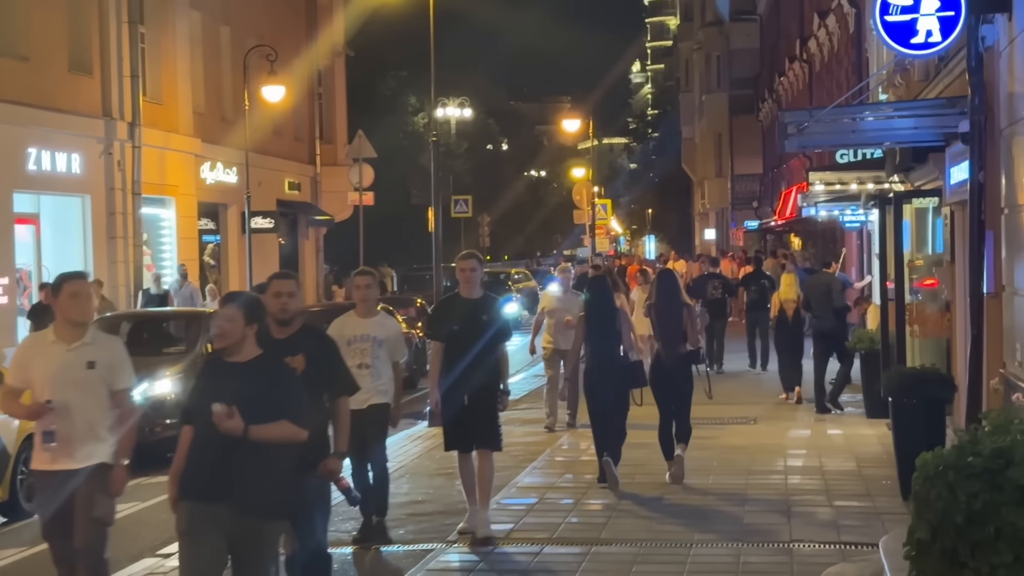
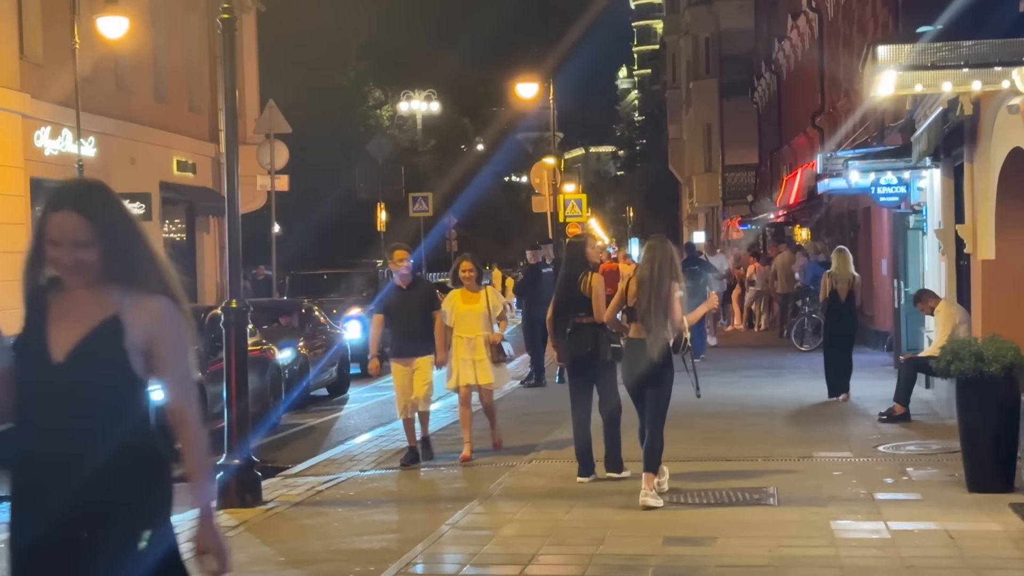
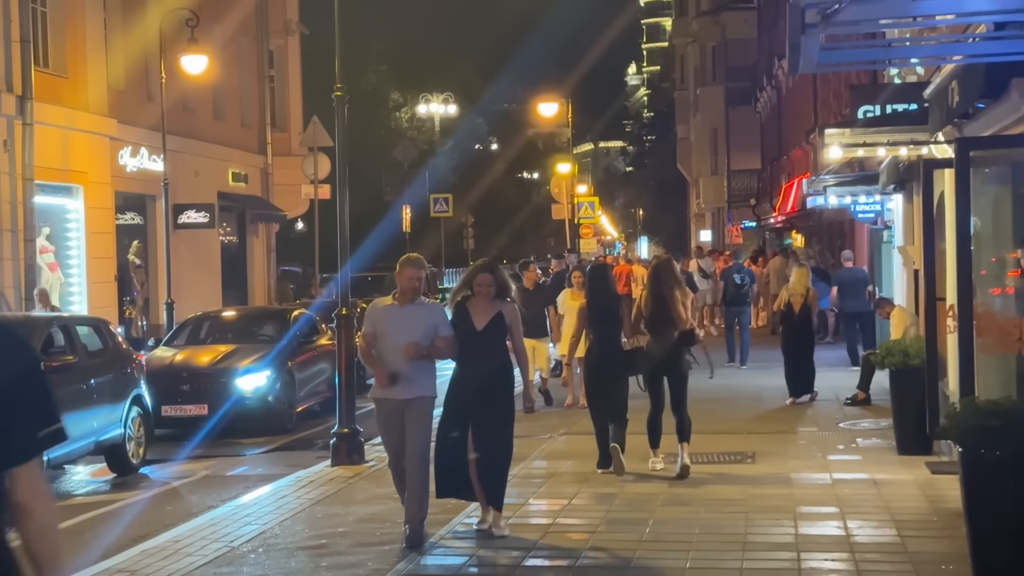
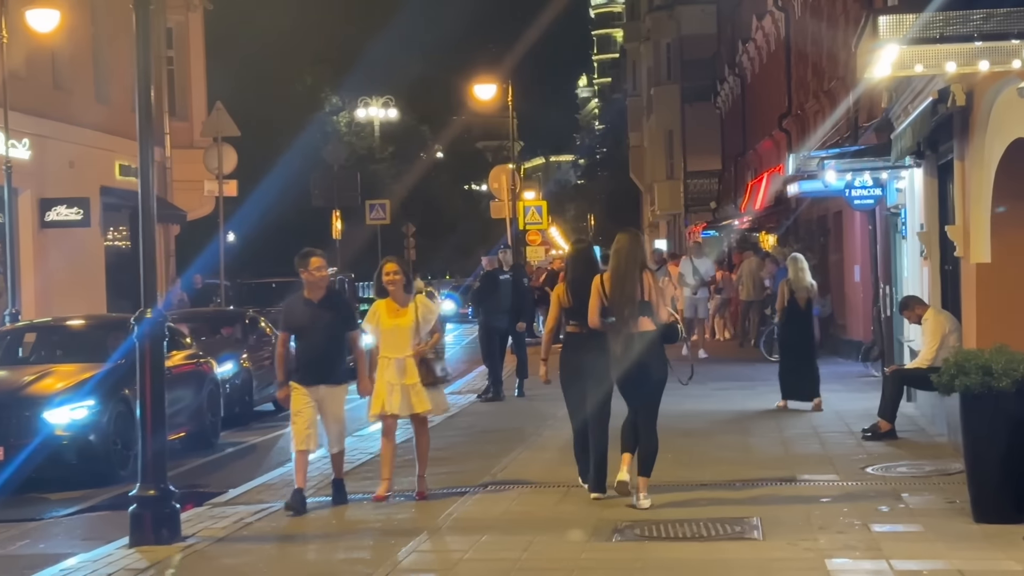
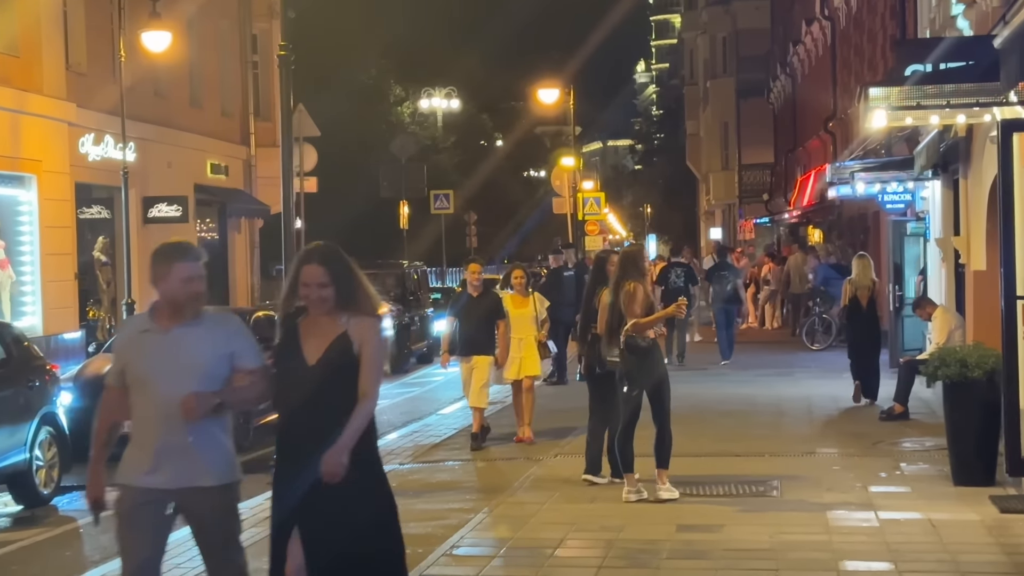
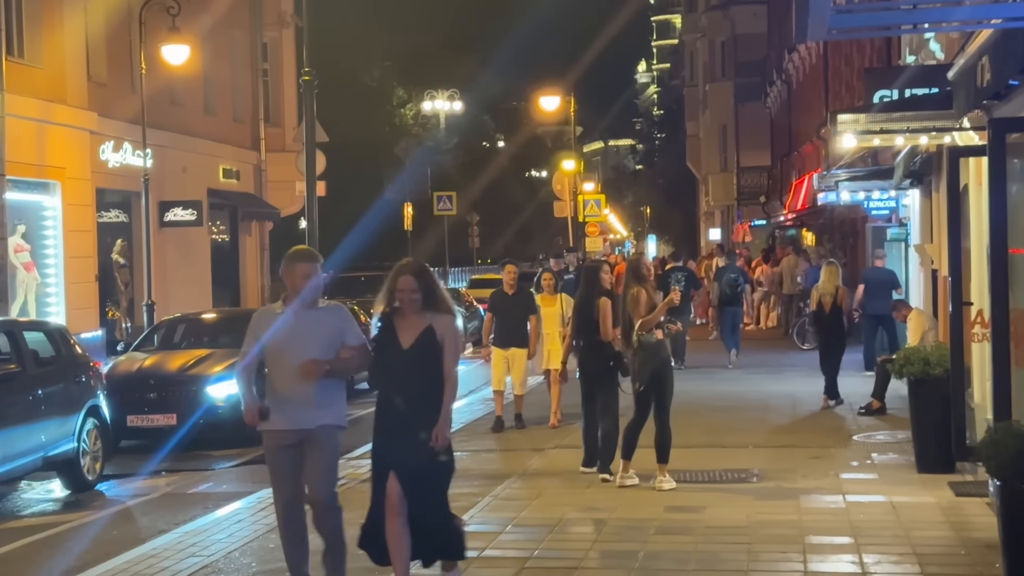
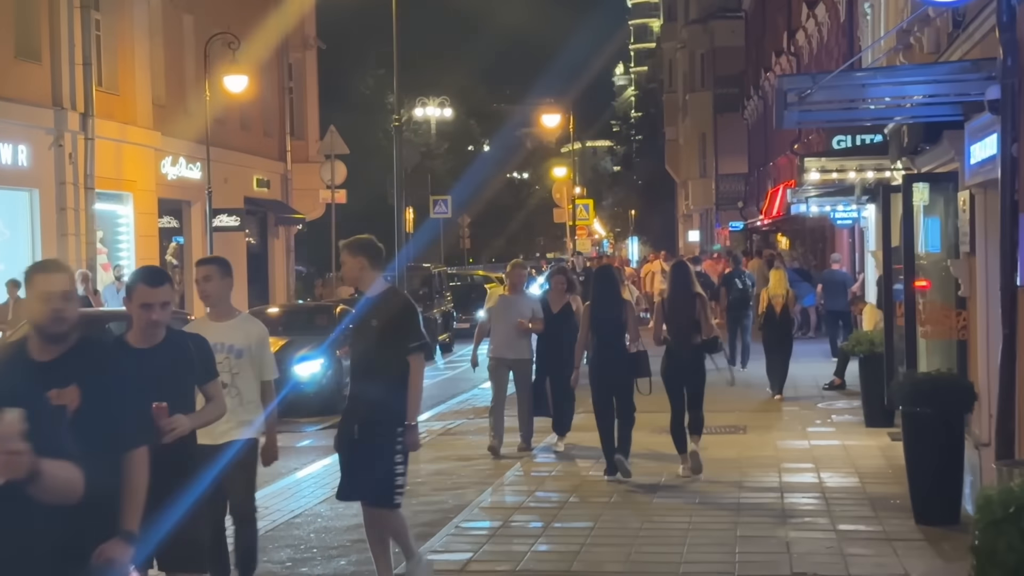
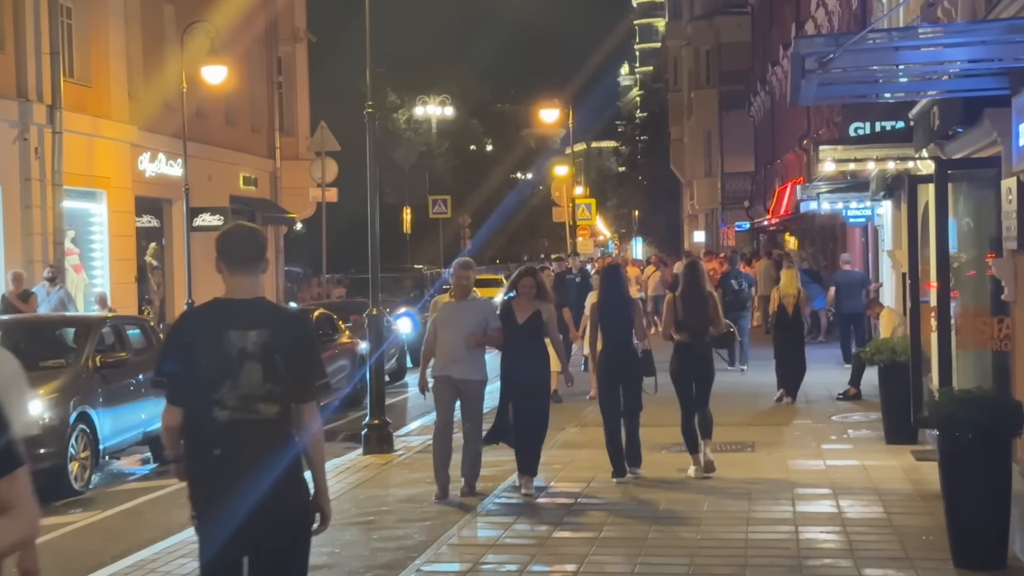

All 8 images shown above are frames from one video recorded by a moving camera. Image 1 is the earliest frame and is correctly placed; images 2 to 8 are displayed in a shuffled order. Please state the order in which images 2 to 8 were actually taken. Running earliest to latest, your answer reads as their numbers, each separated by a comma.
7, 8, 3, 6, 5, 2, 4
